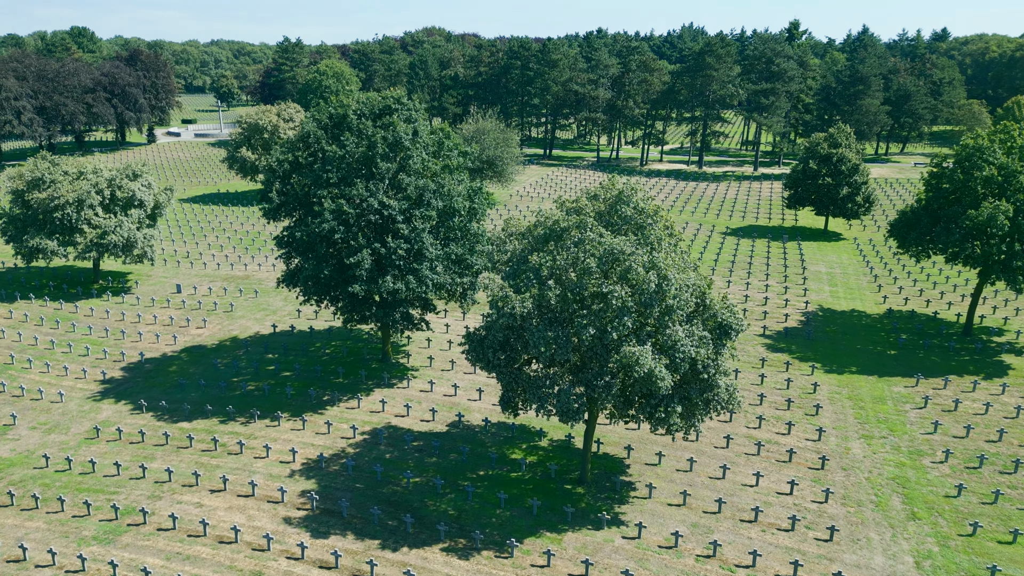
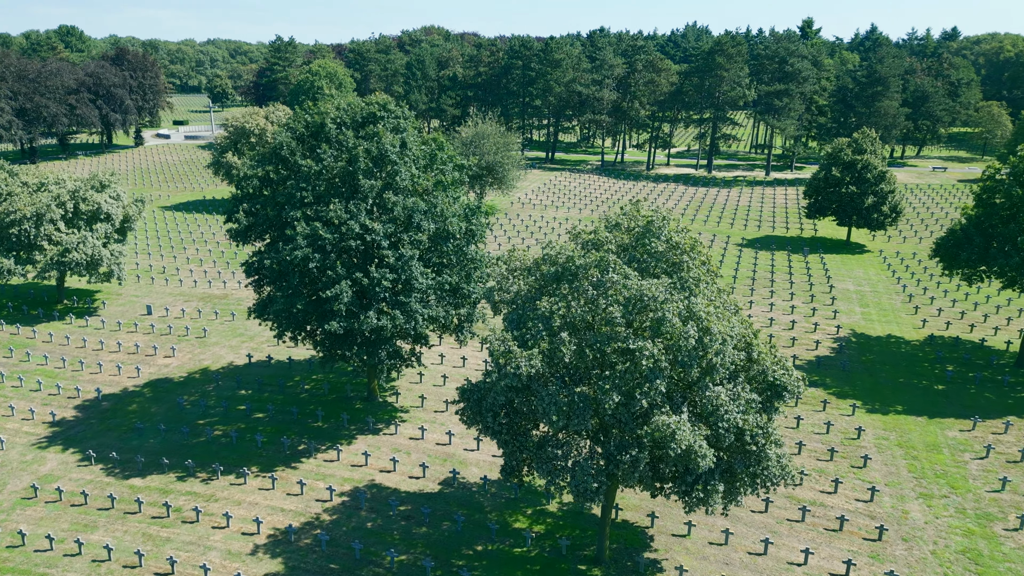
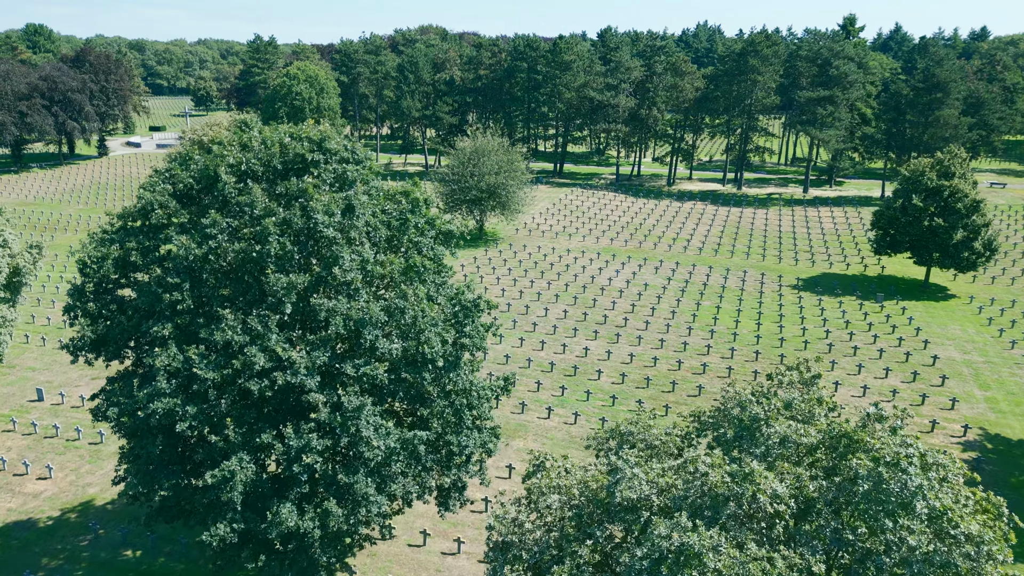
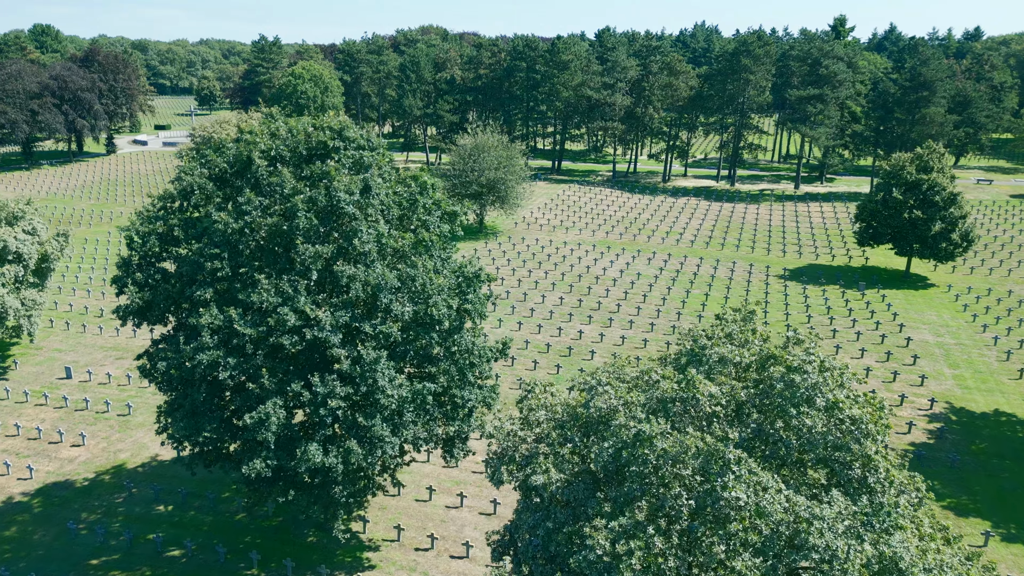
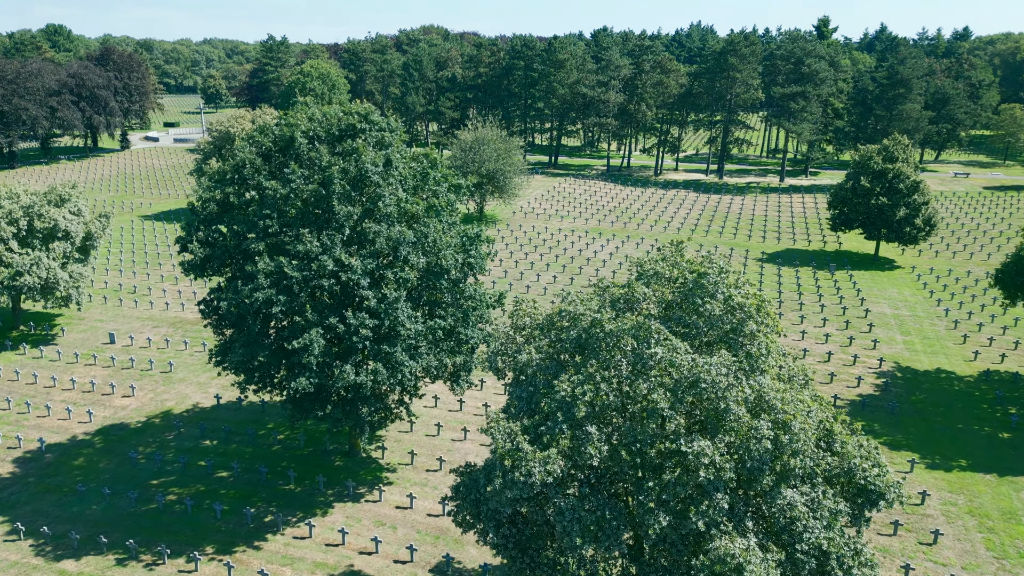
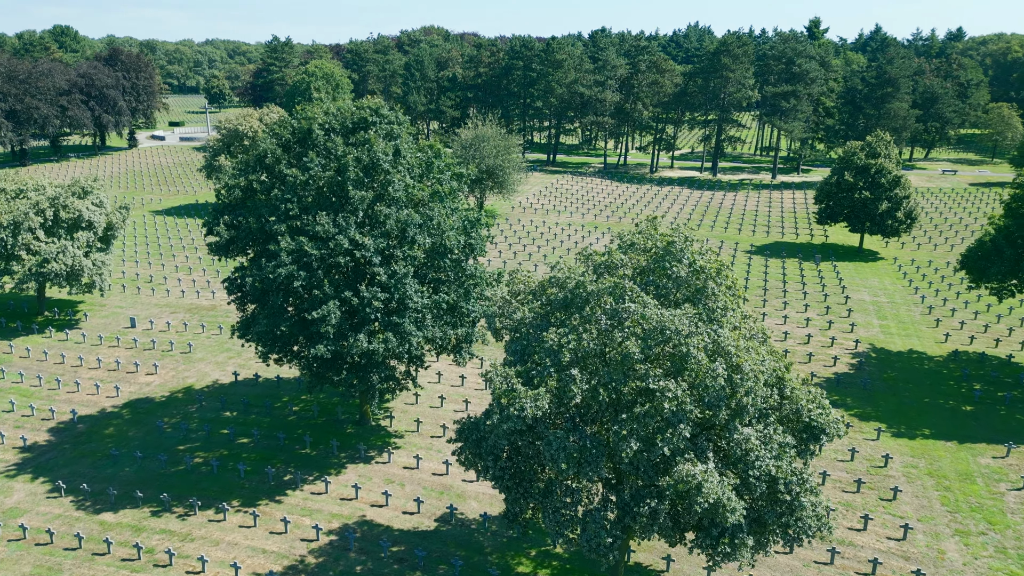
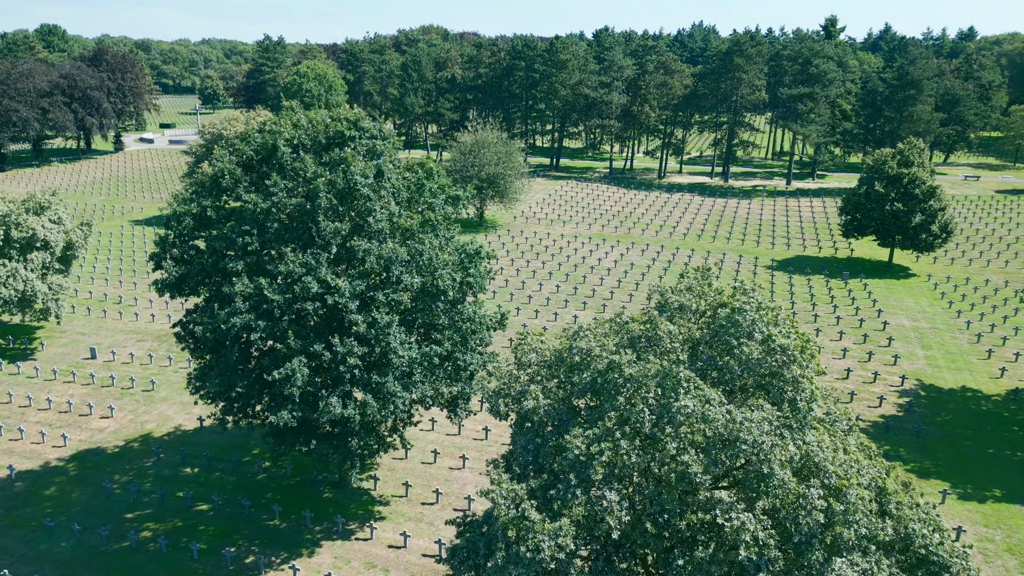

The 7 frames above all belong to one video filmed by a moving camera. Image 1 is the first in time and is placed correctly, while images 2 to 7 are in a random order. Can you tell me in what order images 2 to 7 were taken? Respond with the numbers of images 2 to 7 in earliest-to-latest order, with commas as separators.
2, 6, 5, 7, 4, 3
